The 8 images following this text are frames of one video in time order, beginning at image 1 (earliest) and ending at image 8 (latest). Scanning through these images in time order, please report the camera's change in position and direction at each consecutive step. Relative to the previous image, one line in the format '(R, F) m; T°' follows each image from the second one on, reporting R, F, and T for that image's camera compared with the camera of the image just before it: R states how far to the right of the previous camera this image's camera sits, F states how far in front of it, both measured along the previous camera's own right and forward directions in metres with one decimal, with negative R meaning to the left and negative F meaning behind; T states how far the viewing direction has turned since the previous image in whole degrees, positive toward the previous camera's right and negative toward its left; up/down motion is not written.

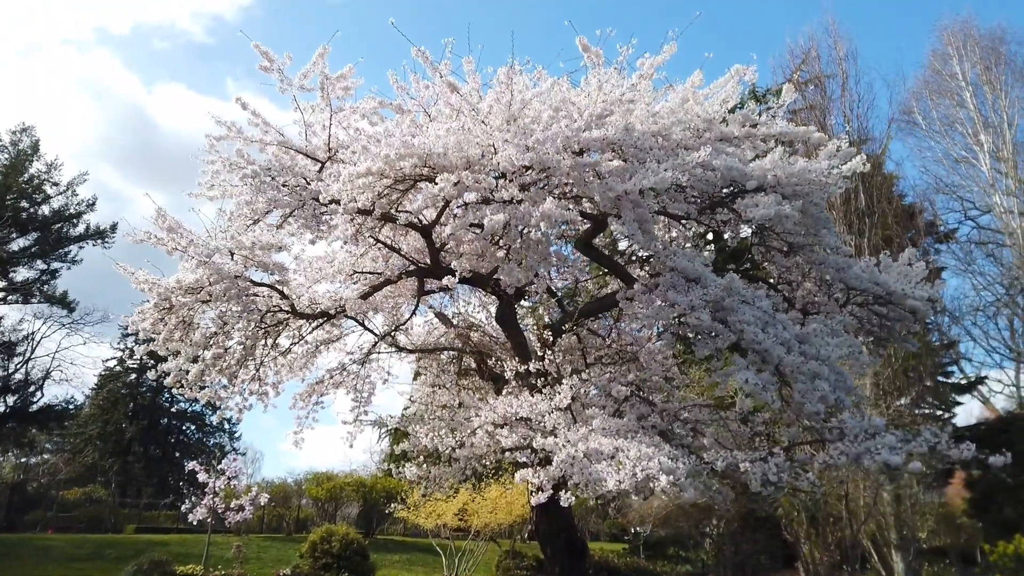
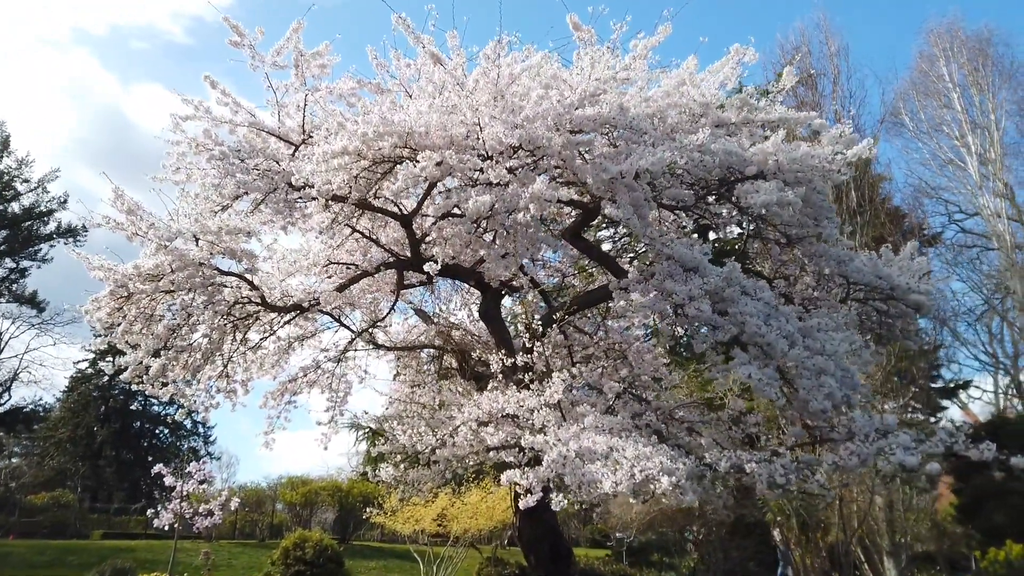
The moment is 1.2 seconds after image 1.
(0.0, +0.4) m; +1°
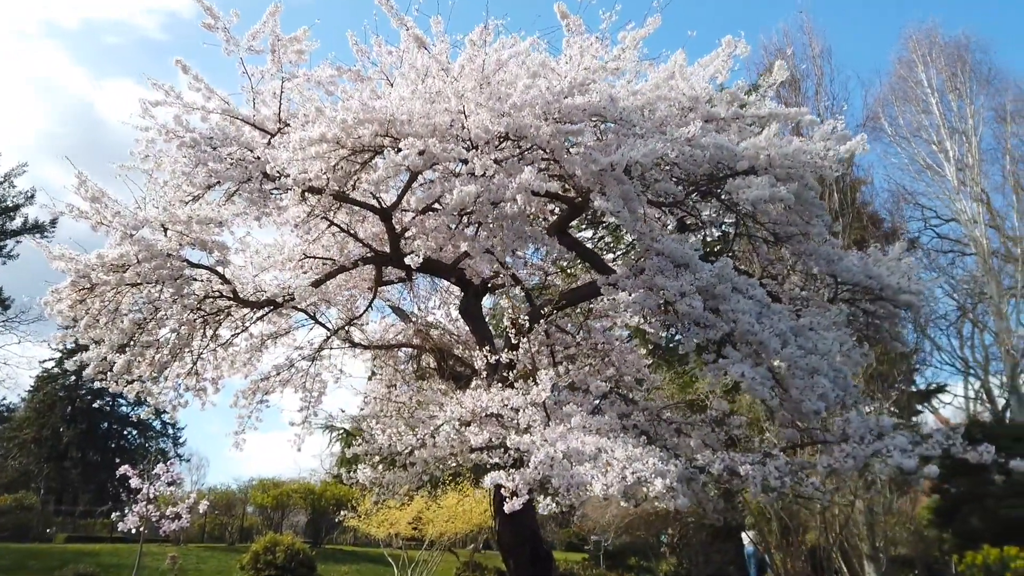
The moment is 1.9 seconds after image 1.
(-0.1, +0.2) m; +2°
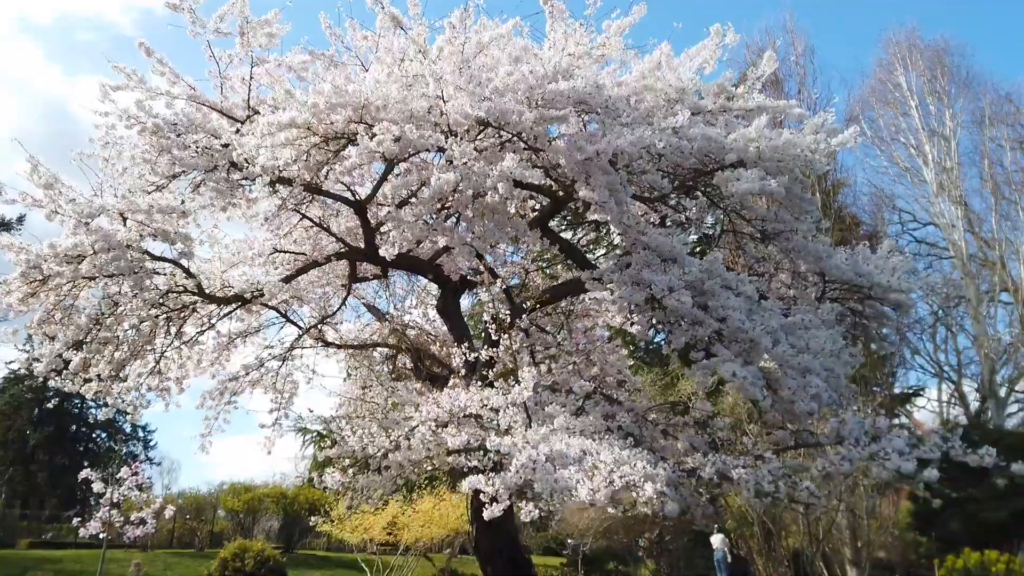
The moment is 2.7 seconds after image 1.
(0.0, +0.3) m; +2°
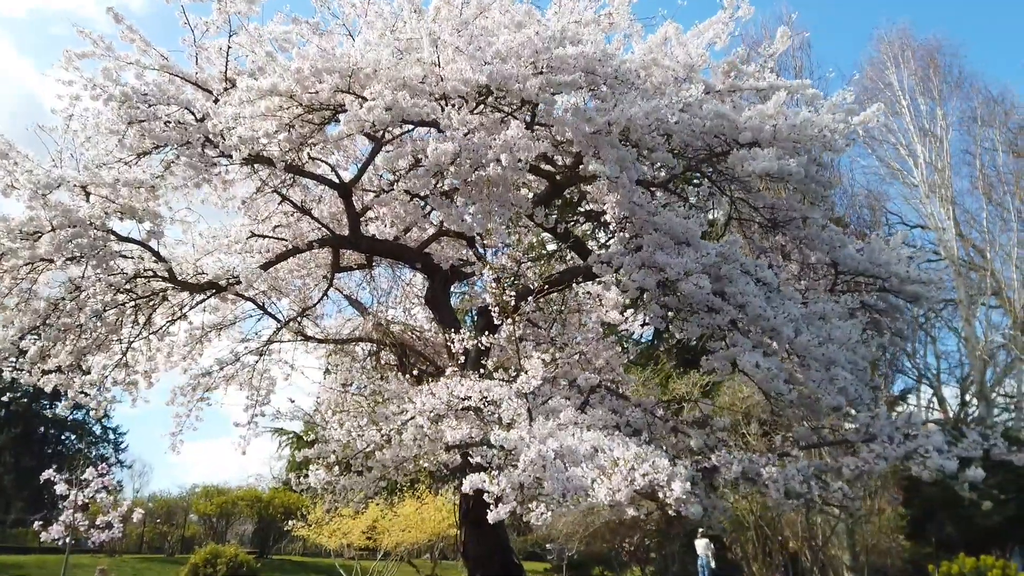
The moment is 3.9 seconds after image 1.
(-0.1, +0.4) m; +2°
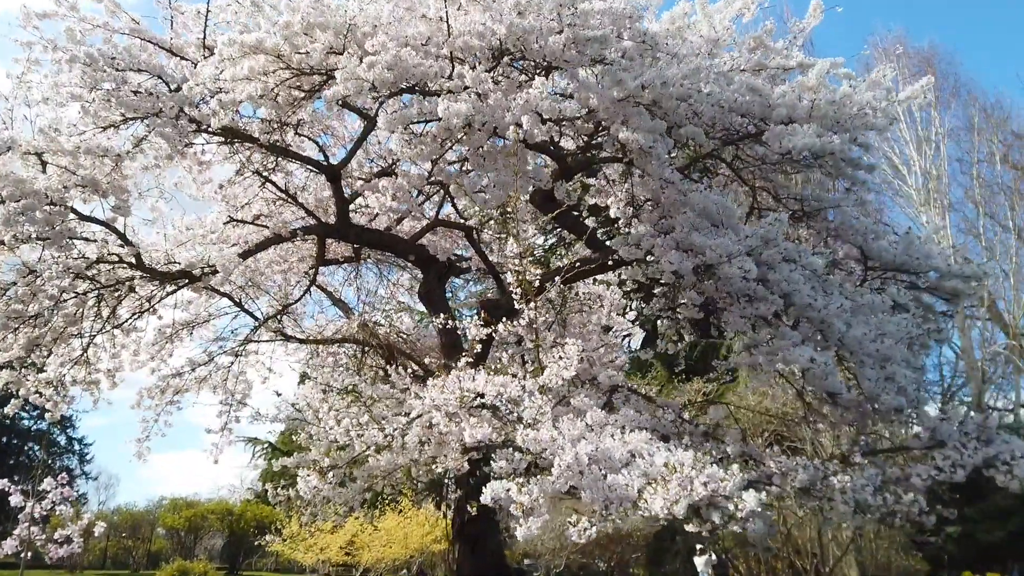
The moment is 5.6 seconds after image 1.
(-0.2, +0.6) m; +2°
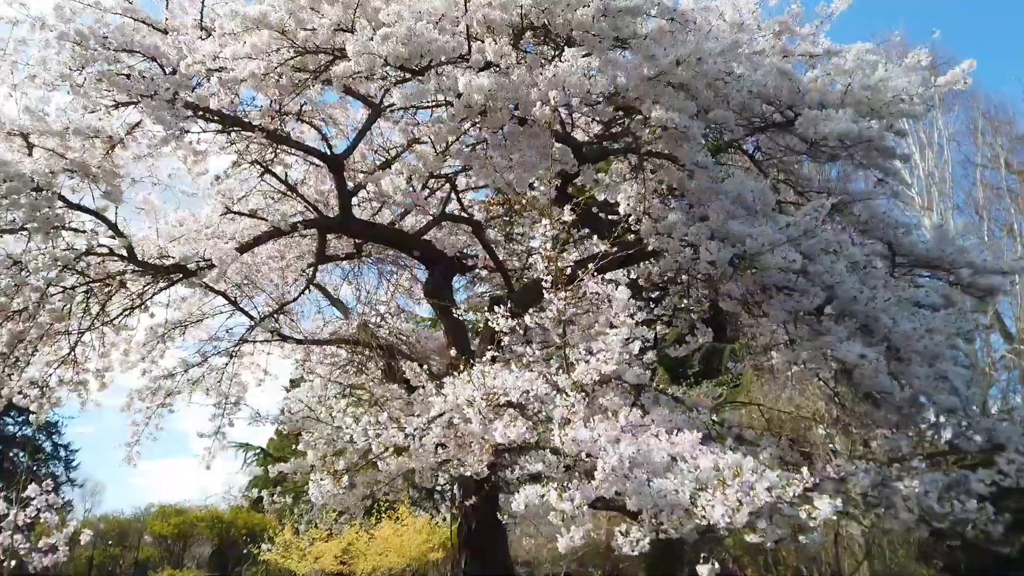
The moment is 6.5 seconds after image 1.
(-0.2, +0.3) m; +1°
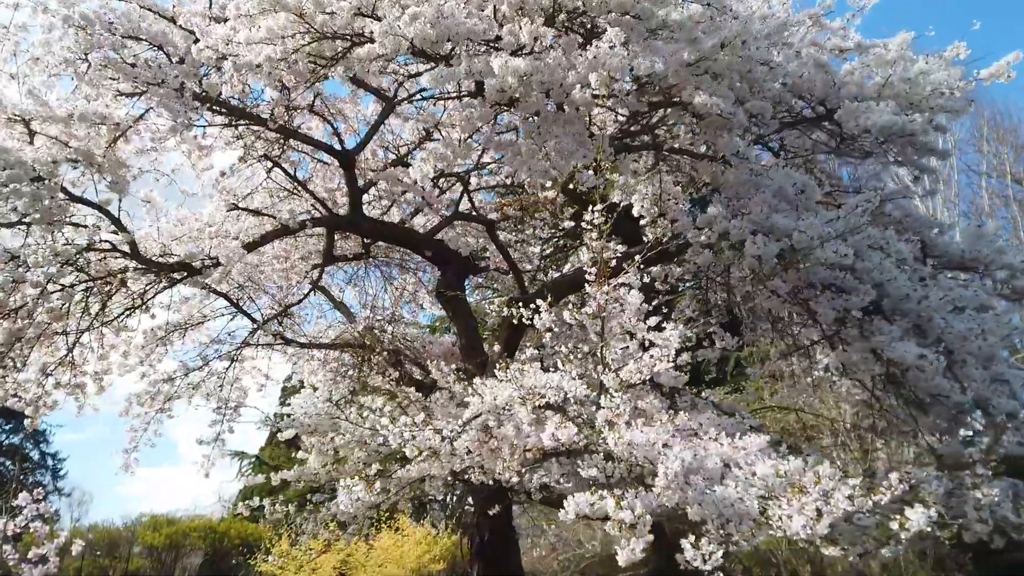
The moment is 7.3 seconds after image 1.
(-0.2, +0.2) m; +1°
